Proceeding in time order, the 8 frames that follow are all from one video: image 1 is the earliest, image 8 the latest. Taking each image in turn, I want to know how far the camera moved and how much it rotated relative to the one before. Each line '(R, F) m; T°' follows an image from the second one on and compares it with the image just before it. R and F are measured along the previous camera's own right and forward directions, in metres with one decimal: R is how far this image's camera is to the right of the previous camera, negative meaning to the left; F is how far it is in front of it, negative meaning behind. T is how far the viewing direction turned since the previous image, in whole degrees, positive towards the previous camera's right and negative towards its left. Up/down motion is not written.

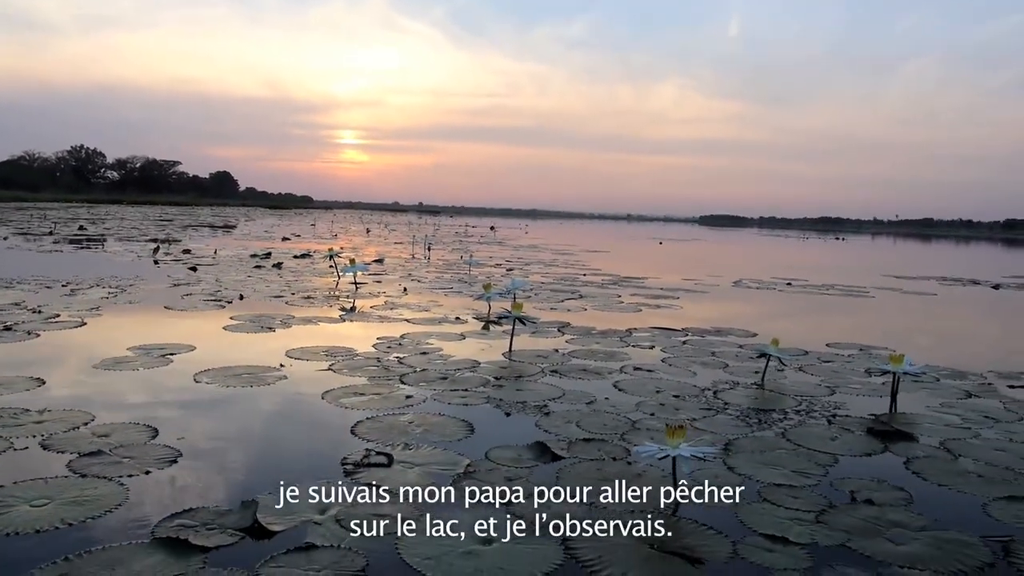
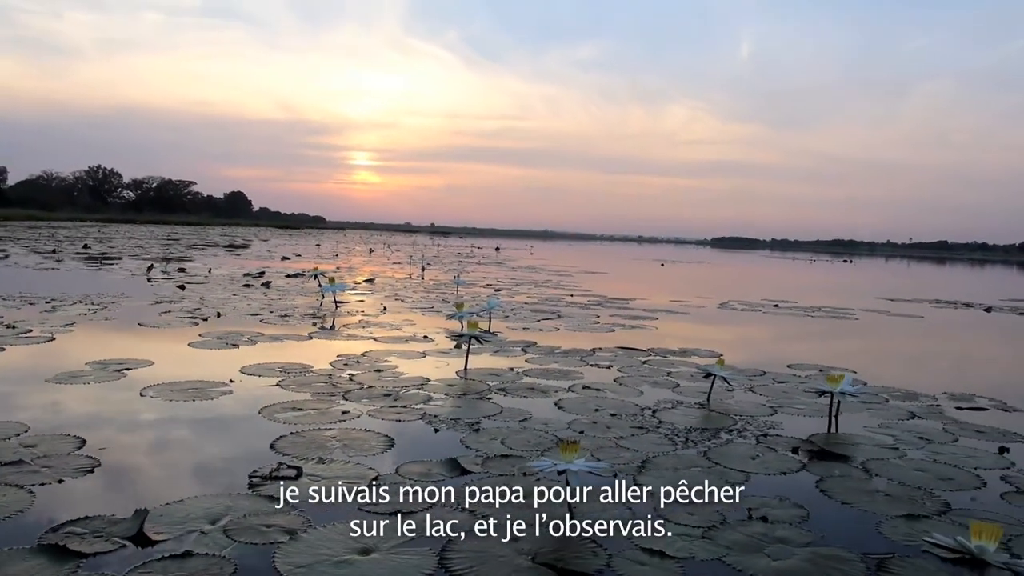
(+0.5, -0.1) m; -1°
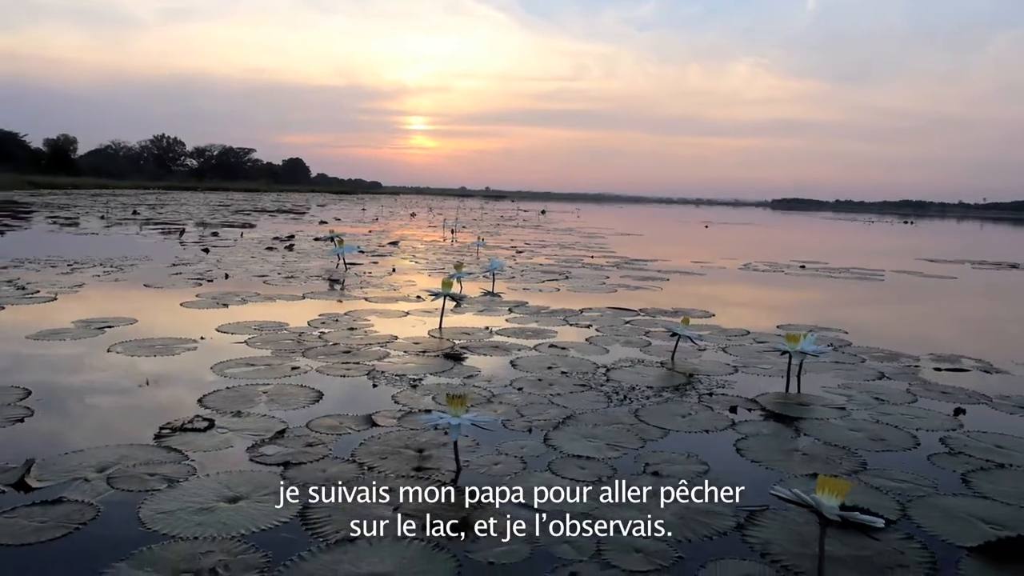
(+0.7, +0.1) m; -4°
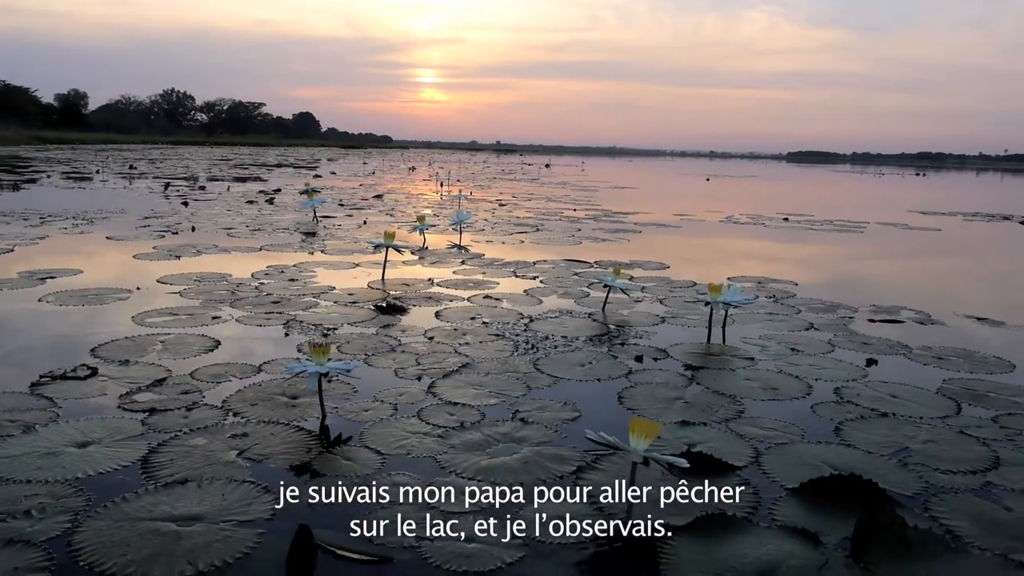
(+0.6, 0.0) m; -1°
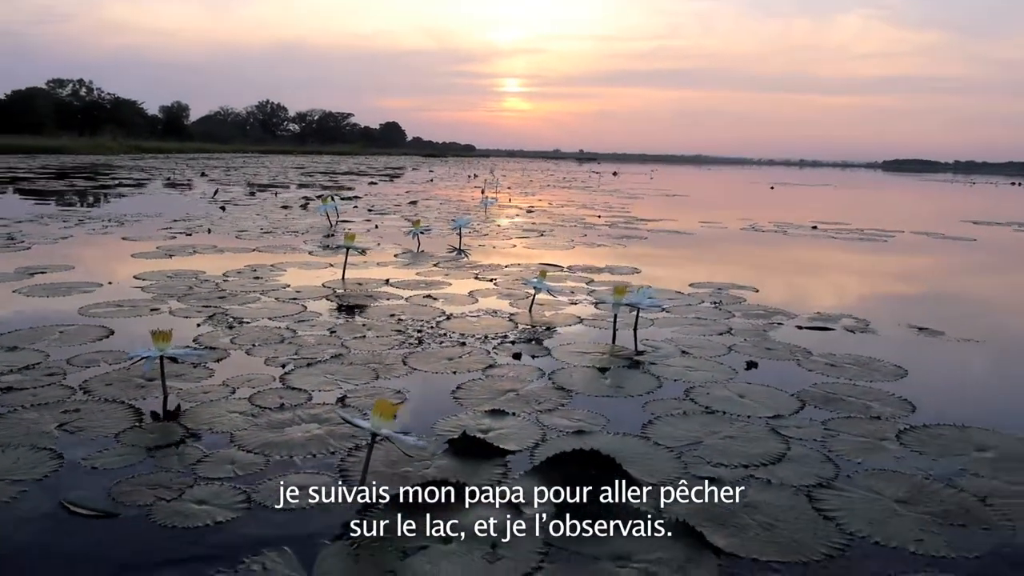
(+1.1, -0.1) m; -6°
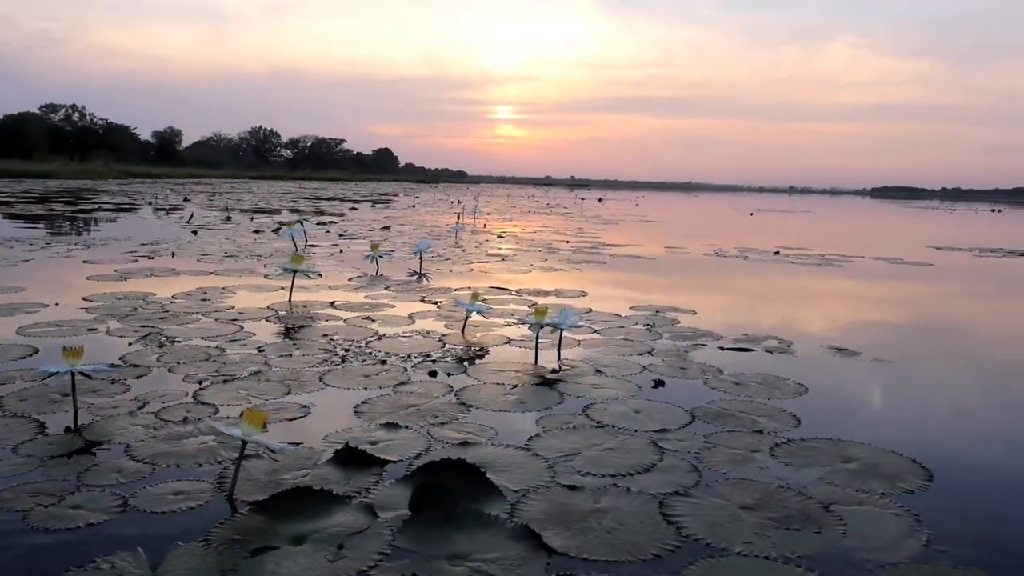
(+0.4, -0.2) m; +1°
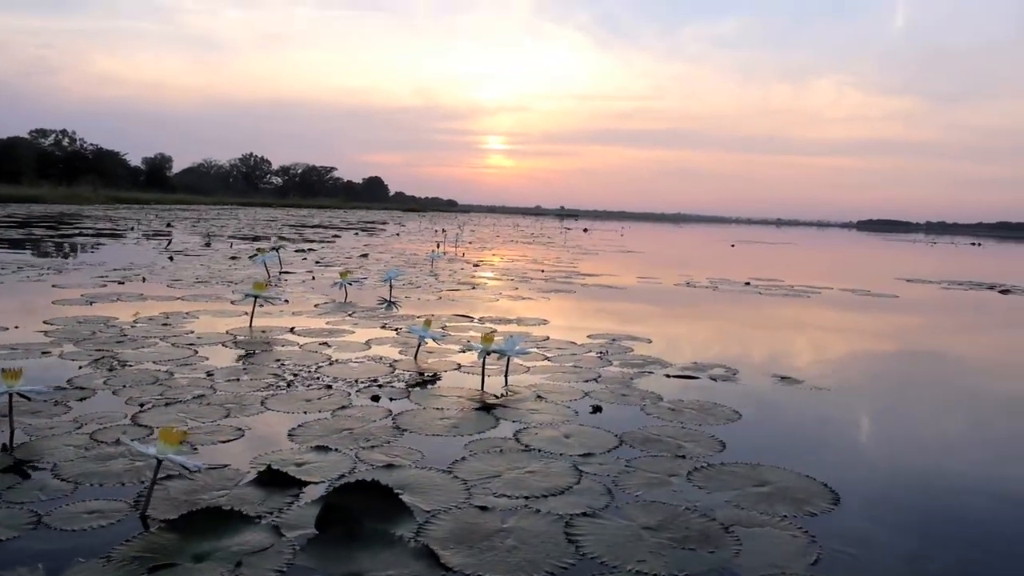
(+0.3, -0.1) m; +1°
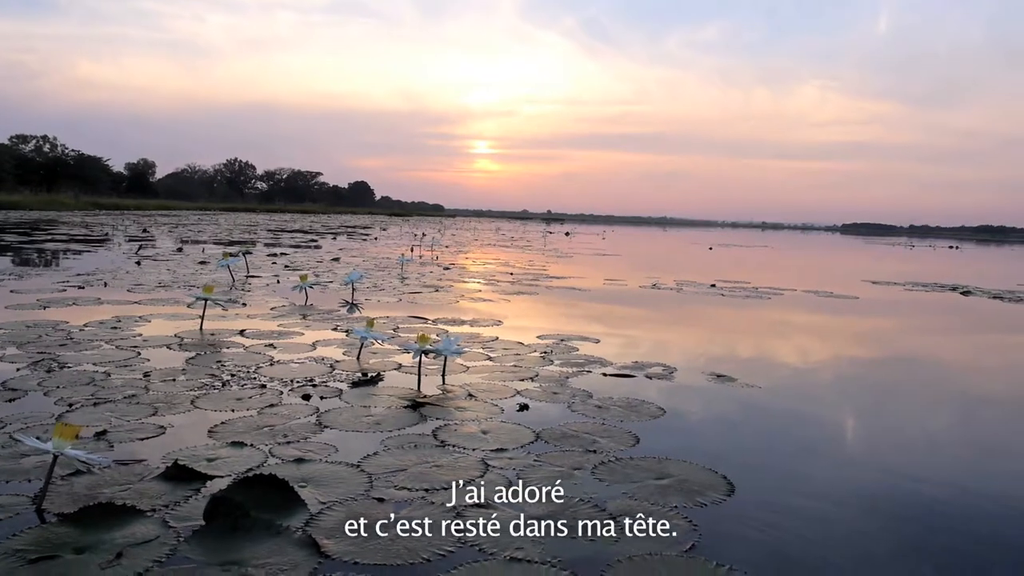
(+0.4, -0.1) m; +1°
